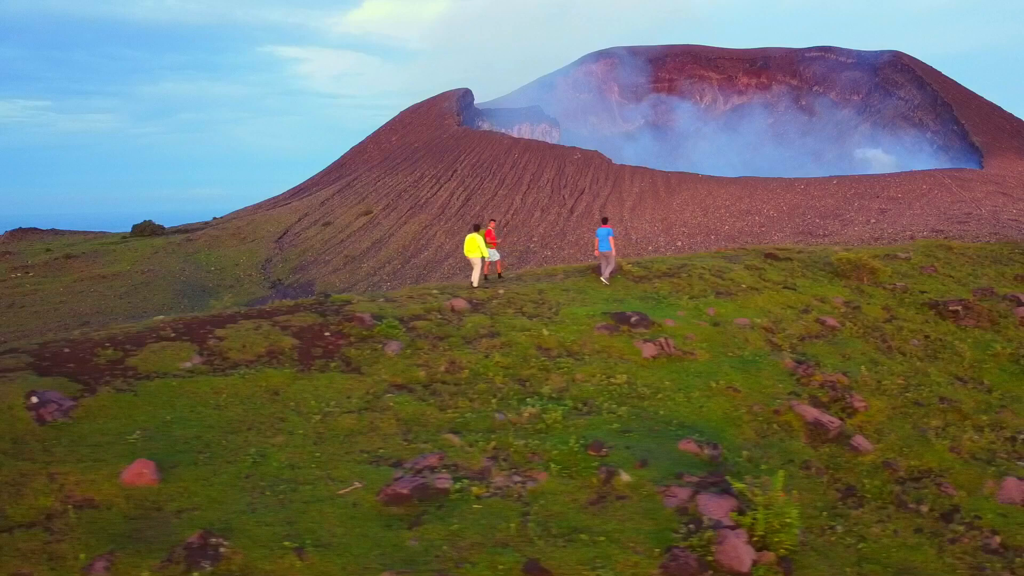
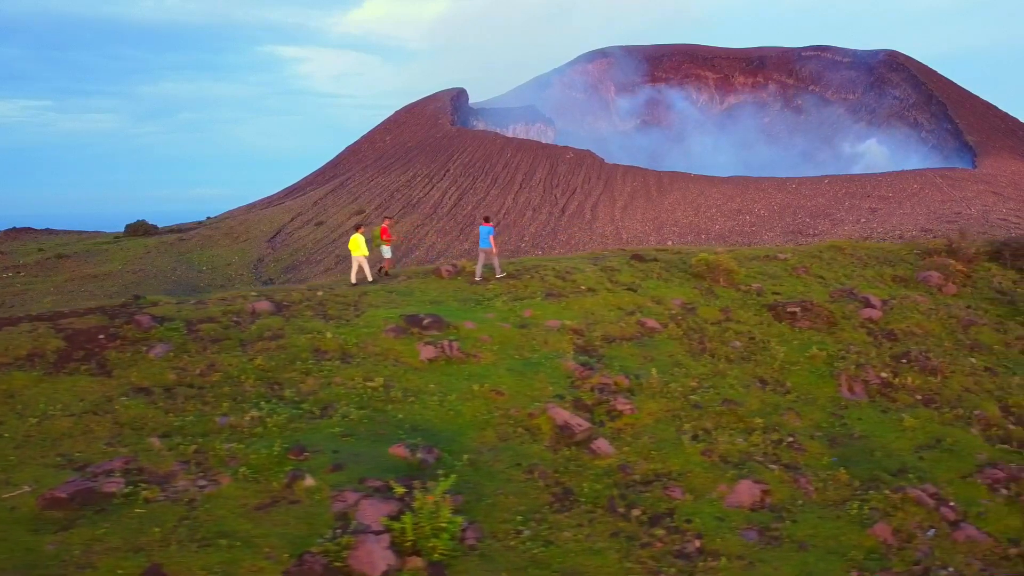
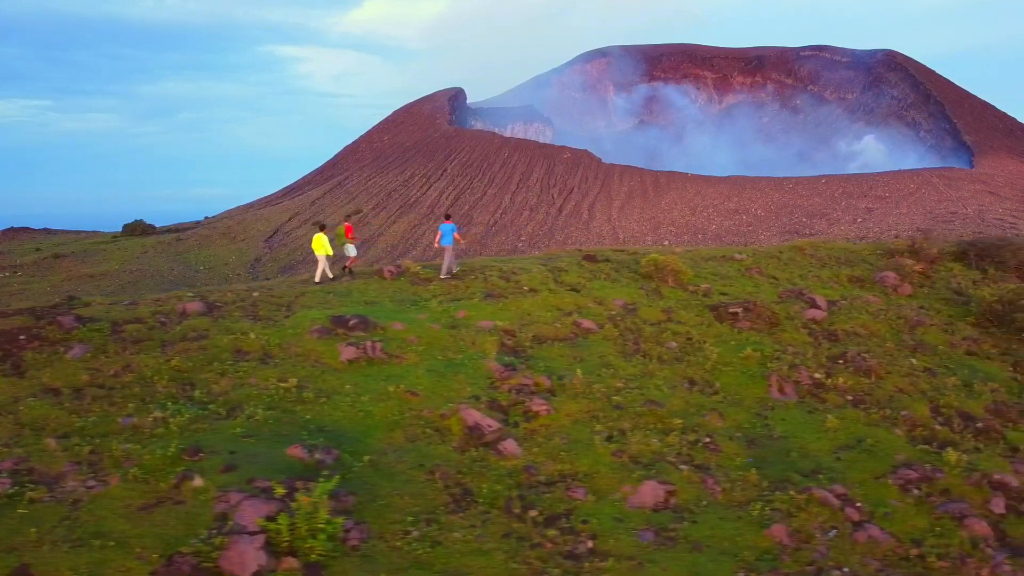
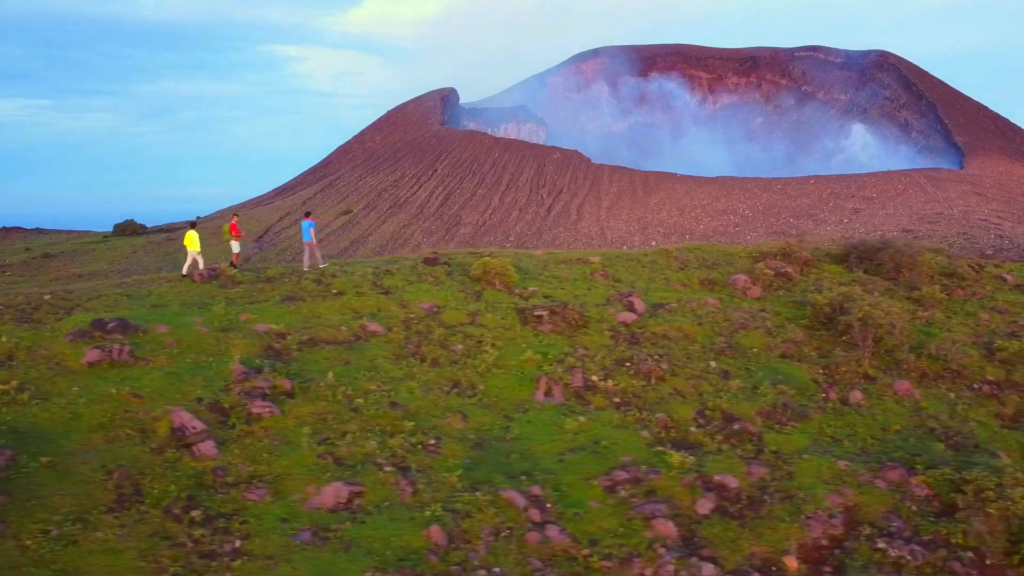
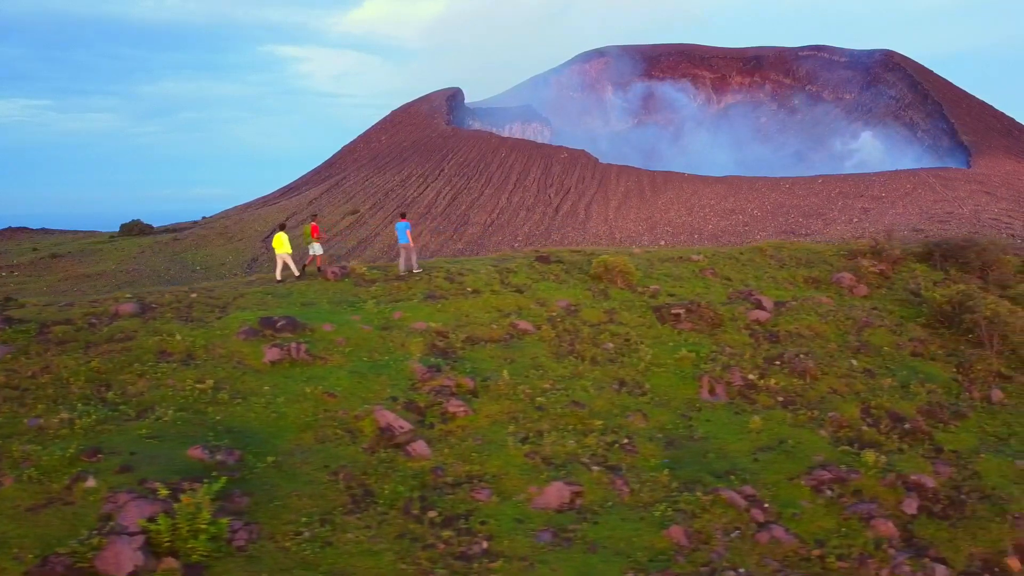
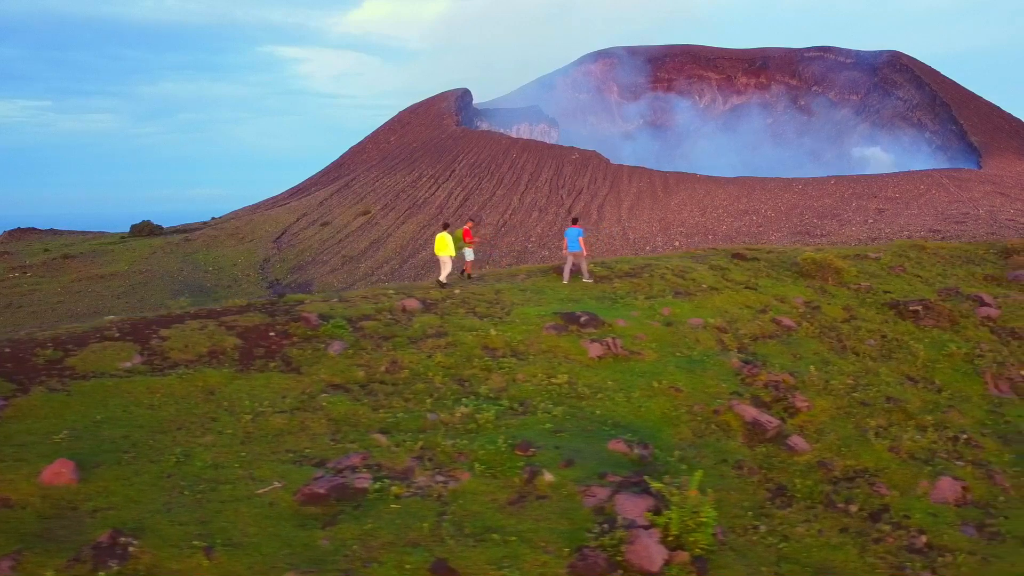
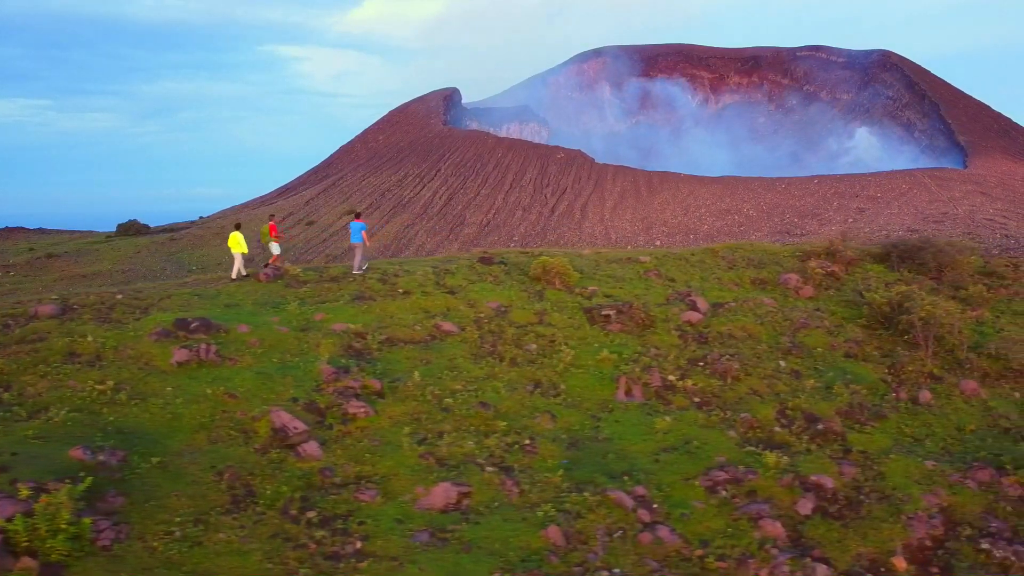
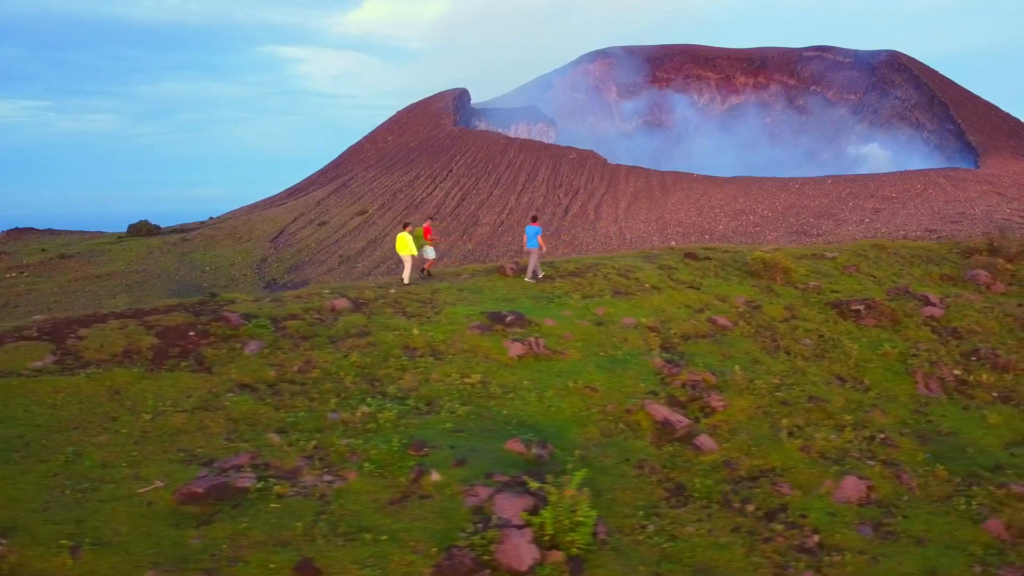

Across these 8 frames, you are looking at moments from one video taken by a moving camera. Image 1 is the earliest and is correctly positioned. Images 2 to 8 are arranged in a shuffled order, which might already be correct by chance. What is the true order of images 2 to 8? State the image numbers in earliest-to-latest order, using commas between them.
6, 8, 2, 3, 5, 7, 4
